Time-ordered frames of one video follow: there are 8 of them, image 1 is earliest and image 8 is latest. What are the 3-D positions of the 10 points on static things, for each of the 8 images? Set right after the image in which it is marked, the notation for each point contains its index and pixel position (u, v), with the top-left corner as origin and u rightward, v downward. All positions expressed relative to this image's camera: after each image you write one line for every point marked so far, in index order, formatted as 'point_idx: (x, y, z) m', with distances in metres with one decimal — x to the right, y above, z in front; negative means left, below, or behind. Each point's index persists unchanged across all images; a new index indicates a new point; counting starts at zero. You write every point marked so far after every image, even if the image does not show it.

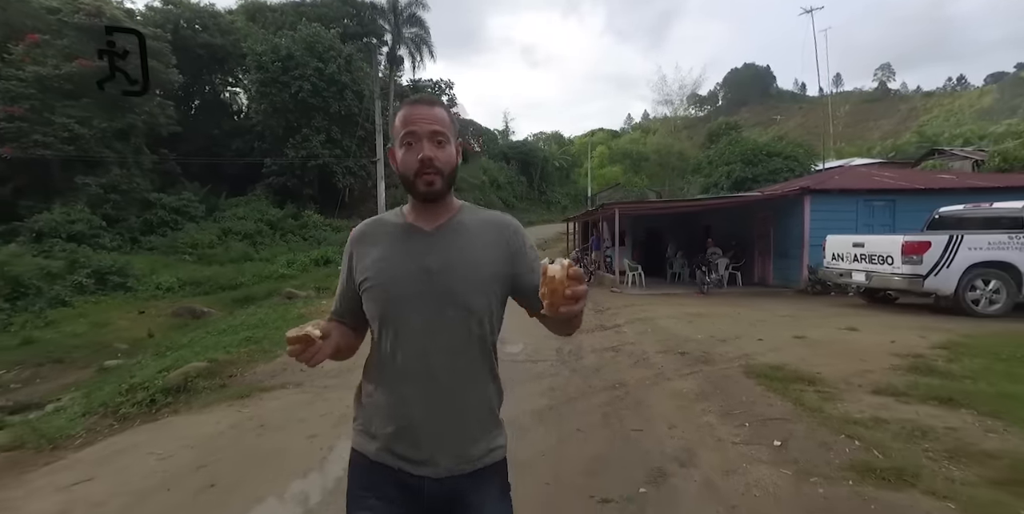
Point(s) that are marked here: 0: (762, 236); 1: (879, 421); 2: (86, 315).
0: (+10.4, +0.9, +17.1) m
1: (+3.8, -1.7, +4.2) m
2: (-17.1, -2.3, +16.2) m
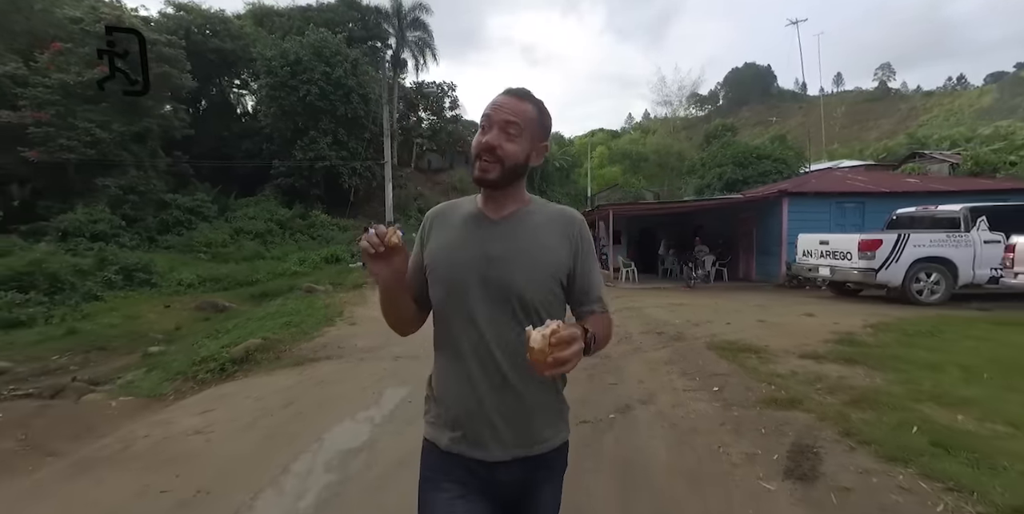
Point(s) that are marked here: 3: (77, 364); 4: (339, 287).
0: (+10.4, +1.0, +18.4) m
1: (+3.8, -1.6, +5.6) m
2: (-17.0, -2.1, +17.6) m
3: (-12.7, -3.0, +12.0) m
4: (-6.8, -1.1, +16.3) m
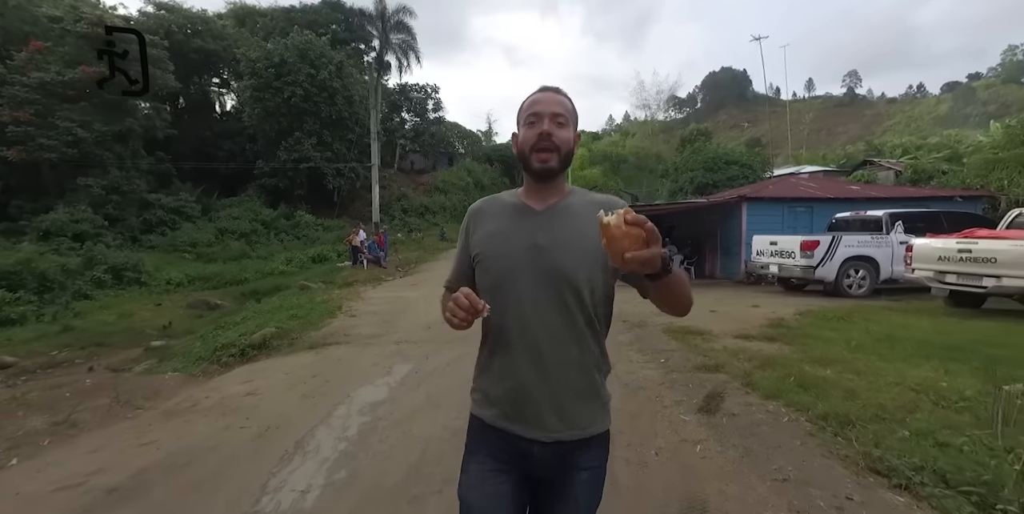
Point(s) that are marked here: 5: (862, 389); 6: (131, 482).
0: (+9.6, +1.1, +20.1) m
1: (+3.6, -1.5, +7.0) m
2: (-17.7, -2.1, +18.1) m
3: (-13.2, -3.0, +12.6) m
4: (-7.4, -1.1, +17.2) m
5: (+3.8, -1.5, +4.8) m
6: (-3.0, -1.8, +3.4) m
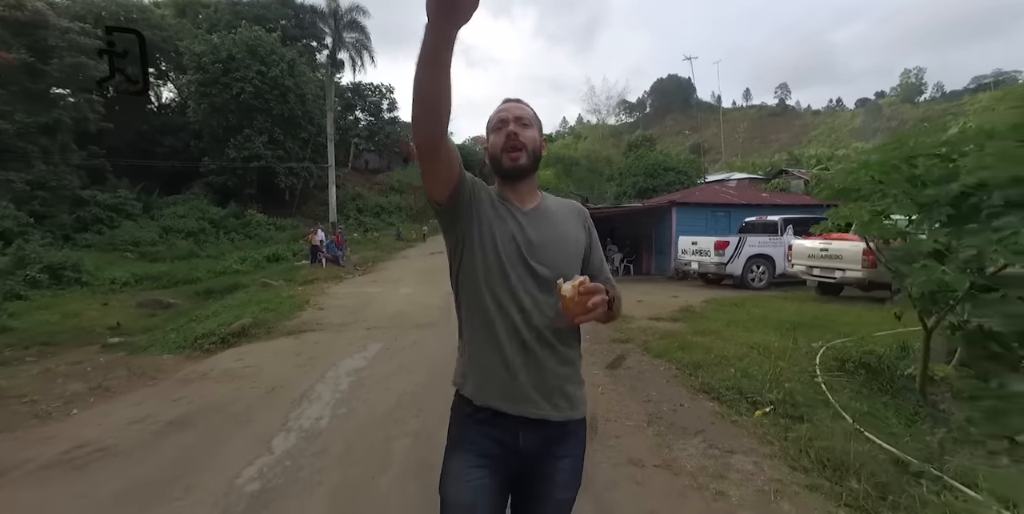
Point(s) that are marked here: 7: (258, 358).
0: (+7.3, +1.1, +22.5) m
1: (+2.7, -1.5, +8.7) m
2: (-19.7, -2.1, +17.5) m
3: (-14.6, -3.0, +12.6) m
4: (-9.4, -1.0, +17.8) m
5: (+3.1, -1.4, +6.6) m
6: (-3.5, -1.7, +4.5) m
7: (-4.2, -1.7, +6.9) m
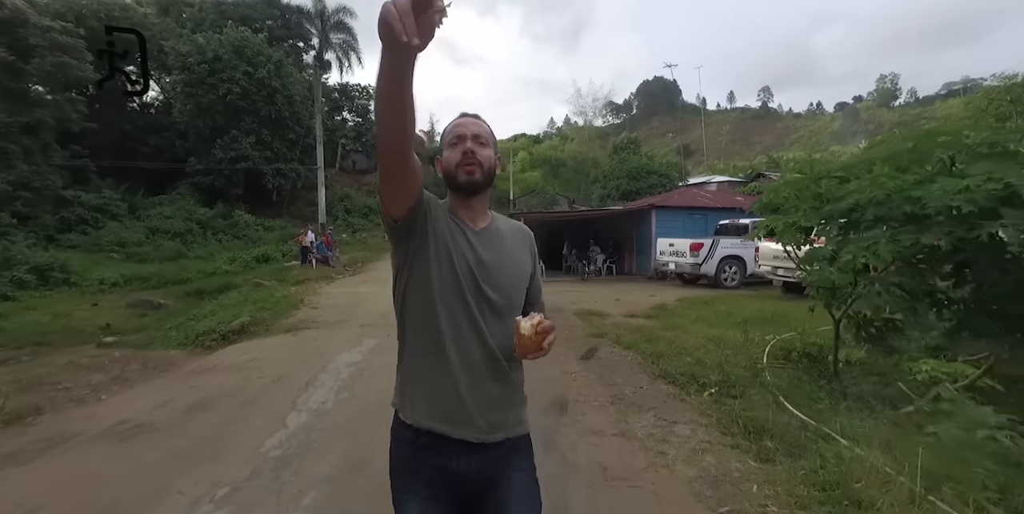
0: (+6.5, +1.1, +23.4) m
1: (+2.3, -1.5, +9.5) m
2: (-20.3, -2.1, +17.7) m
3: (-15.1, -3.0, +12.9) m
4: (-10.0, -1.1, +18.2) m
5: (+2.8, -1.4, +7.4) m
6: (-3.8, -1.8, +5.1) m
7: (-4.5, -1.7, +7.4) m
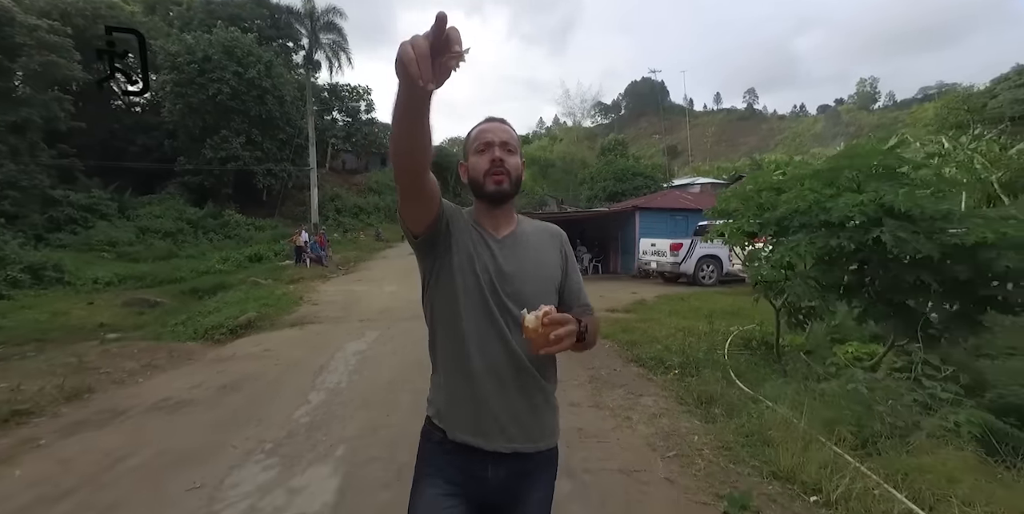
0: (+5.9, +1.1, +24.3) m
1: (+2.1, -1.5, +10.4) m
2: (-20.7, -2.1, +17.9) m
3: (-15.4, -3.0, +13.2) m
4: (-10.5, -1.0, +18.7) m
5: (+2.6, -1.4, +8.2) m
6: (-3.9, -1.7, +5.7) m
7: (-4.7, -1.7, +8.1) m
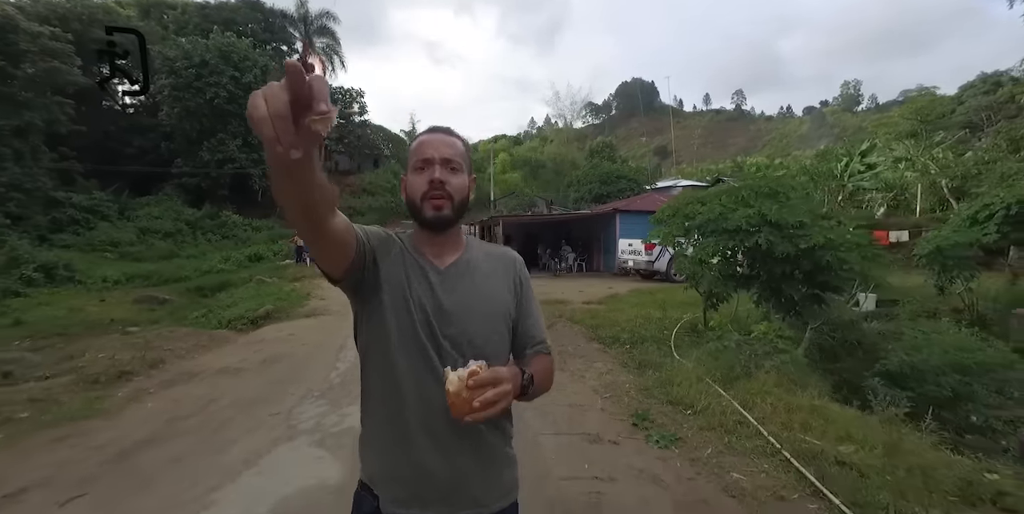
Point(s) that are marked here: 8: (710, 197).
0: (+5.3, +1.2, +25.9) m
1: (+1.7, -1.5, +11.9) m
2: (-21.2, -2.1, +19.0) m
3: (-15.8, -3.0, +14.4) m
4: (-11.0, -1.0, +20.0) m
5: (+2.3, -1.4, +9.8) m
6: (-4.2, -1.7, +7.2) m
7: (-5.0, -1.7, +9.5) m
8: (+3.2, +1.0, +6.6) m
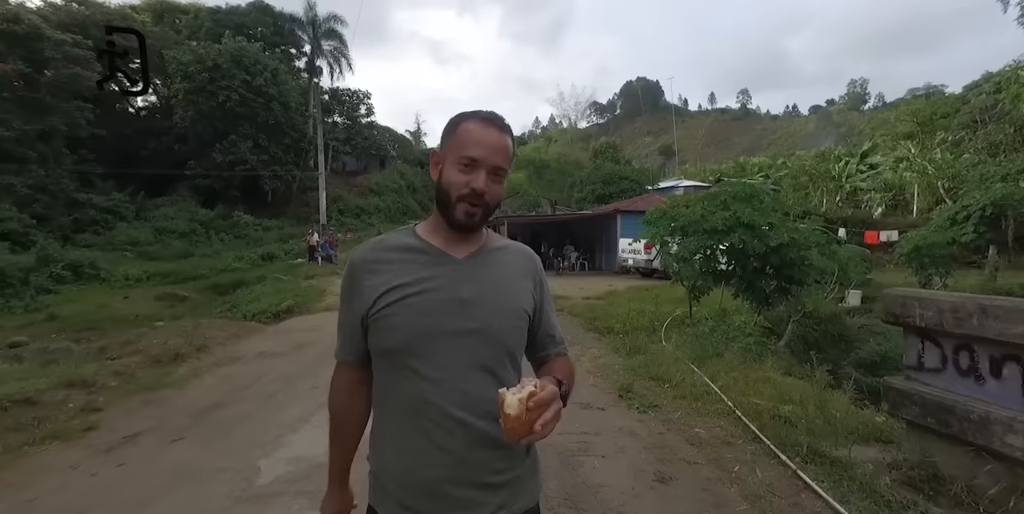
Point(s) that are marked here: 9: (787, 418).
0: (+5.6, +1.2, +26.6) m
1: (+1.8, -1.4, +12.7) m
2: (-21.0, -2.0, +20.0) m
3: (-15.6, -2.9, +15.4) m
4: (-10.8, -0.9, +20.9) m
5: (+2.4, -1.4, +10.5) m
6: (-4.1, -1.7, +8.0) m
7: (-4.9, -1.6, +10.3) m
8: (+3.3, +1.0, +7.4) m
9: (+2.6, -1.5, +3.8) m
